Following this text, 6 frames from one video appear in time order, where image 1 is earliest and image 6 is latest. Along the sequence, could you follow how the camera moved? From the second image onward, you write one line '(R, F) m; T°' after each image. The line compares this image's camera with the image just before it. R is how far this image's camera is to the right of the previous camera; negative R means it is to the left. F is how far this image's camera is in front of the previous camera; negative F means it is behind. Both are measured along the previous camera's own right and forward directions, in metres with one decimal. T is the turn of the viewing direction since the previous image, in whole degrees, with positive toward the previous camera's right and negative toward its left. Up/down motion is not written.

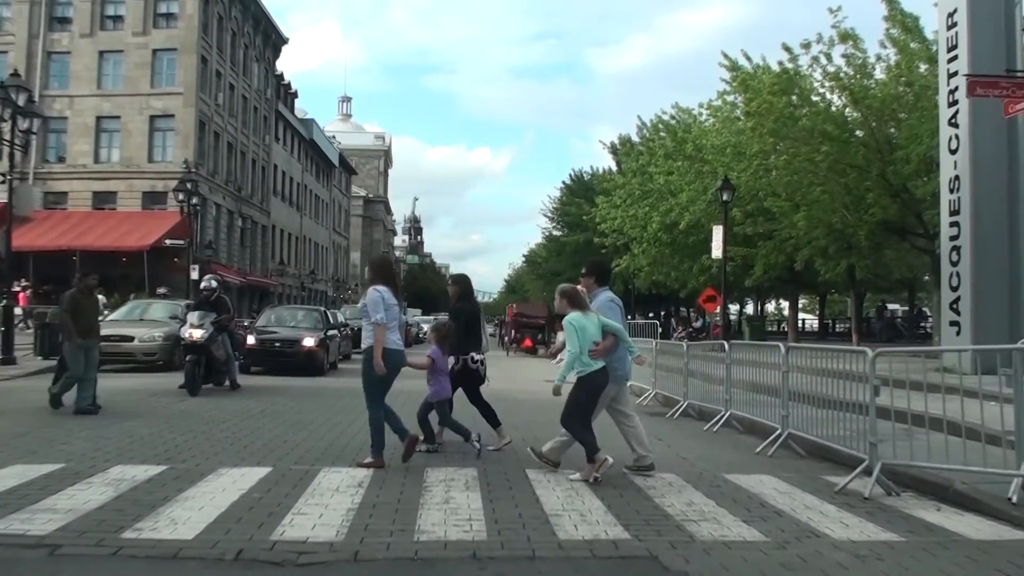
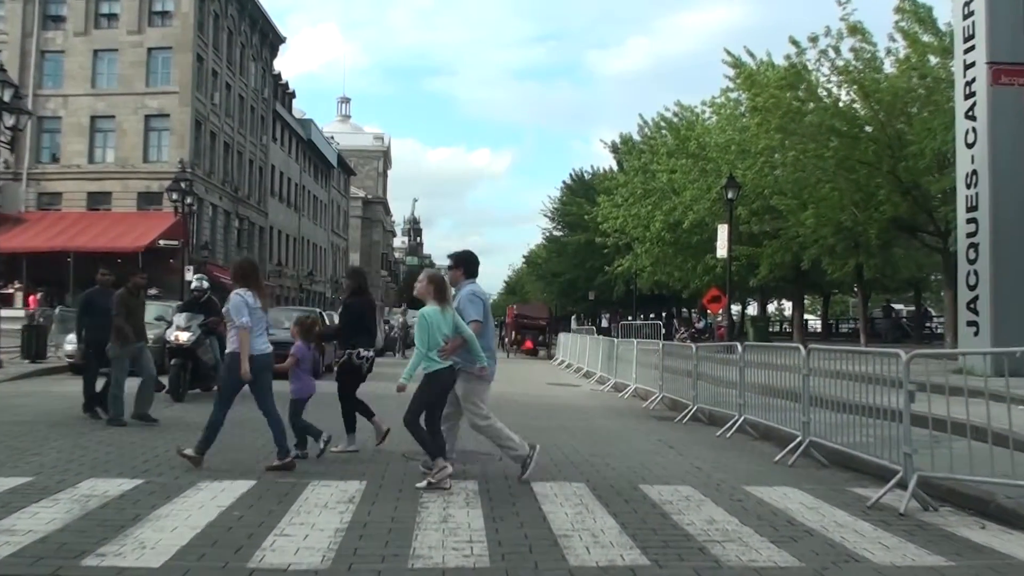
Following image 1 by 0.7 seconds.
(0.0, +0.7) m; 0°
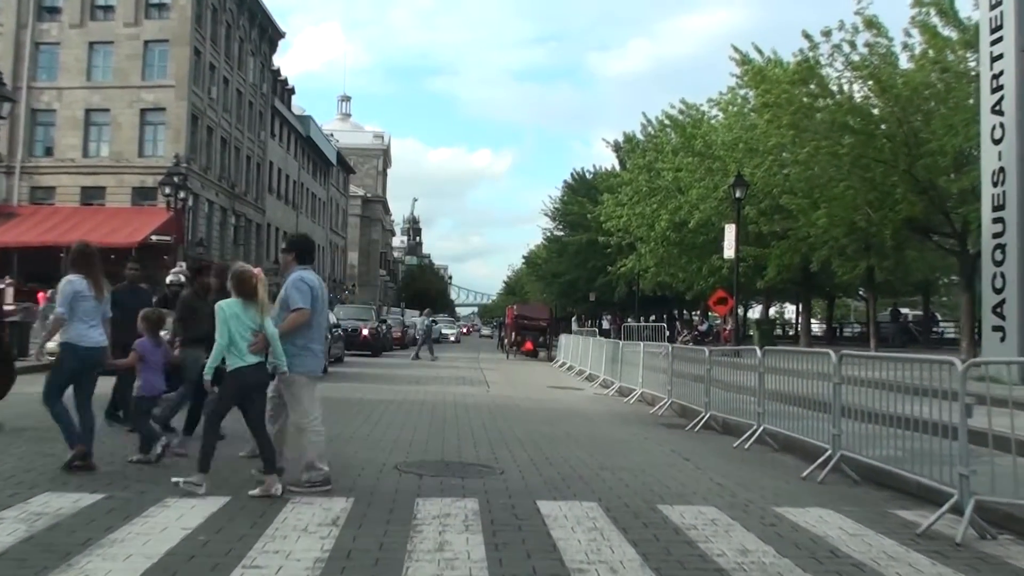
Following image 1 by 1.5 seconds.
(0.0, +0.9) m; 0°
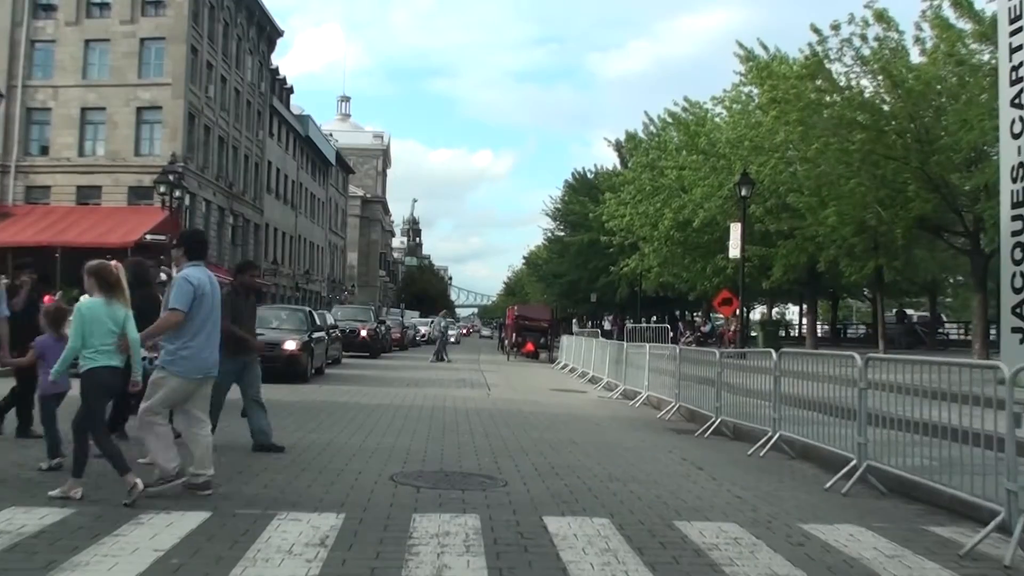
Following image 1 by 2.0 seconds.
(0.0, +0.6) m; 0°
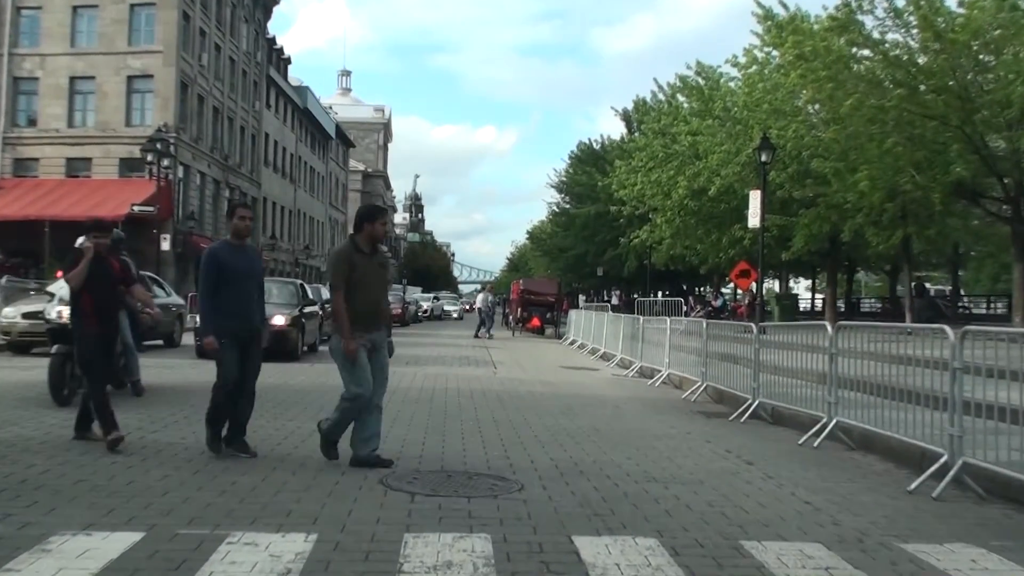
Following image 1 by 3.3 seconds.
(-0.1, +1.6) m; 0°
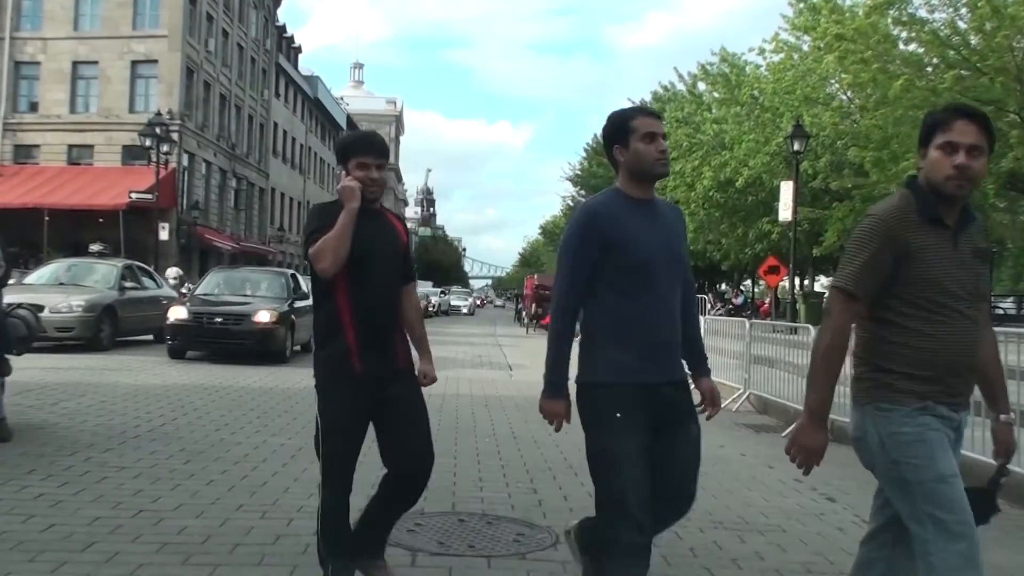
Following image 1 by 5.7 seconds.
(-0.1, +1.6) m; 0°
